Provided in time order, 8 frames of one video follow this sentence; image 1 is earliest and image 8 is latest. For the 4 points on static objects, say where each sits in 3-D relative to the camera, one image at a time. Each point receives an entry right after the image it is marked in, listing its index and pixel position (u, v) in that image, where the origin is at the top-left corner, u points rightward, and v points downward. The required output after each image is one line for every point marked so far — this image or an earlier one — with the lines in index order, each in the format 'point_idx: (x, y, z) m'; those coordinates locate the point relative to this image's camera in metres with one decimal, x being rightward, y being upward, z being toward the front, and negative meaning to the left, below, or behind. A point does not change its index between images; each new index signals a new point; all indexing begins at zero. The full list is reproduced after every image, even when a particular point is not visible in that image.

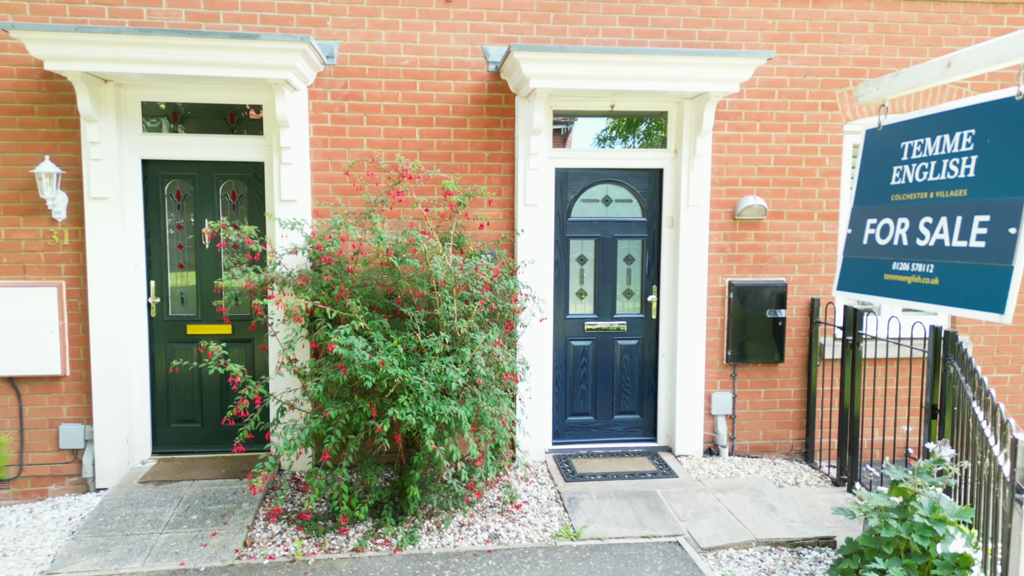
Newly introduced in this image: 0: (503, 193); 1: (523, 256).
0: (-0.1, +0.6, +4.4) m
1: (+0.1, +0.2, +4.3) m
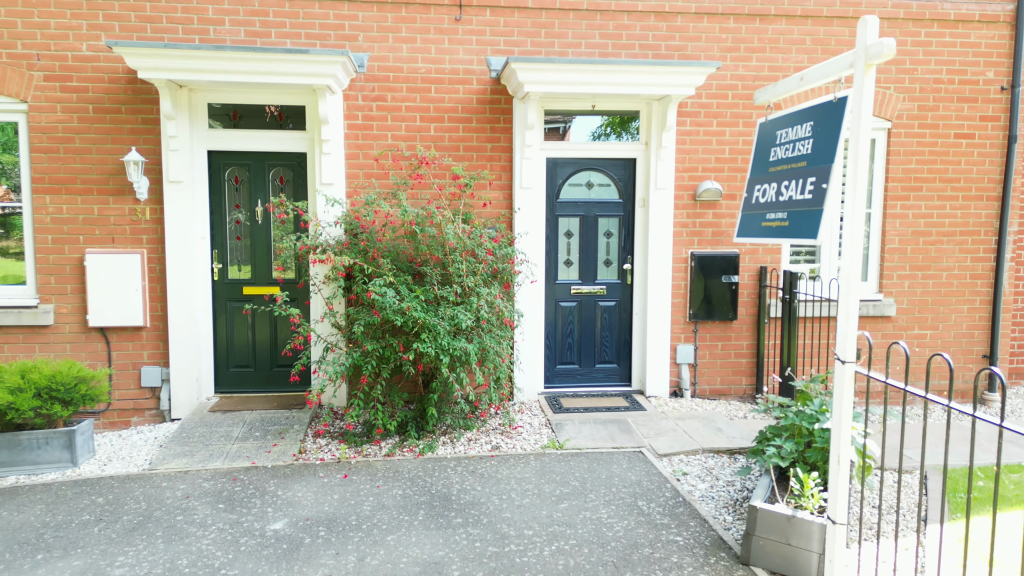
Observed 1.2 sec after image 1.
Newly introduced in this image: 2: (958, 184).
0: (-0.1, +0.8, +5.3) m
1: (+0.1, +0.4, +5.3) m
2: (+3.6, +0.9, +5.7) m
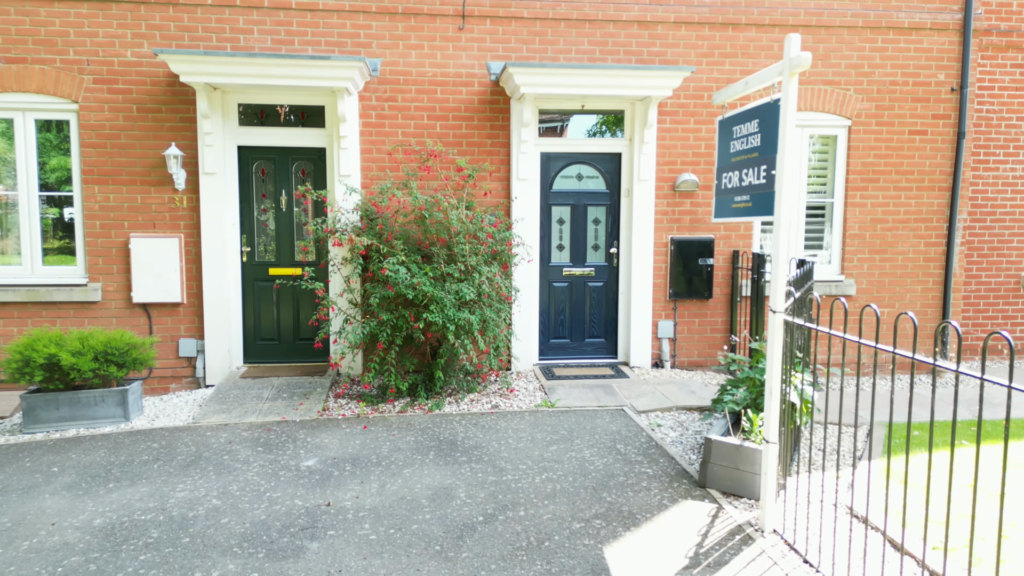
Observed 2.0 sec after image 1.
0: (-0.1, +1.0, +6.0) m
1: (0.0, +0.6, +5.9) m
2: (+3.6, +1.0, +6.3) m
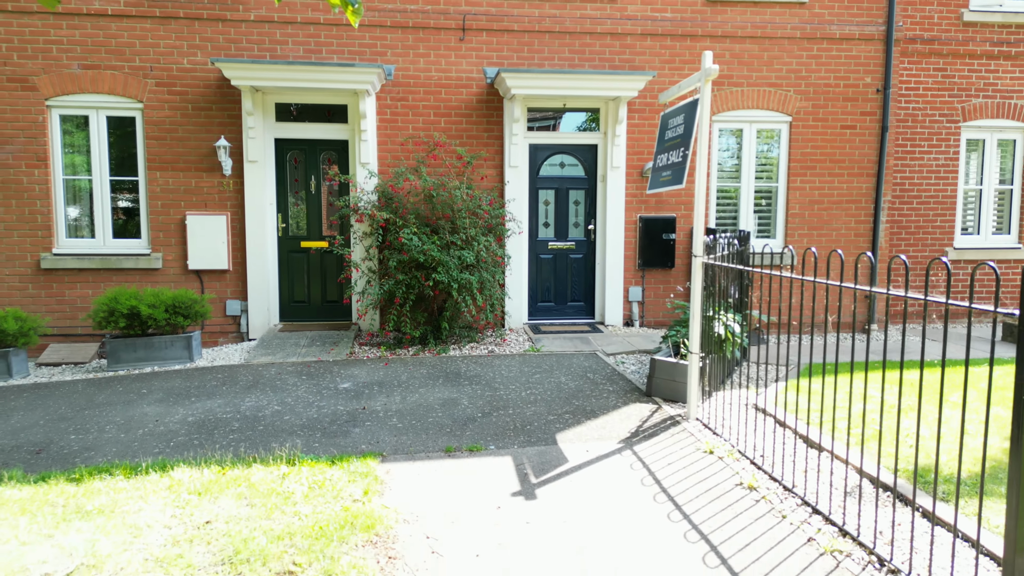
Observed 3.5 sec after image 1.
0: (-0.2, +1.3, +7.1) m
1: (0.0, +0.9, +7.0) m
2: (+3.5, +1.3, +7.5) m
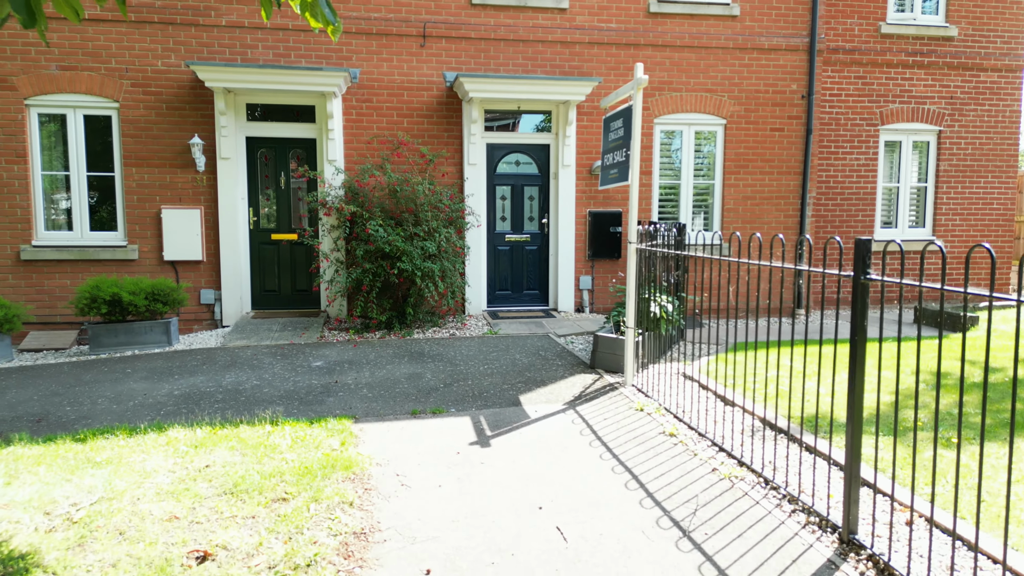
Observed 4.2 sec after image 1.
0: (-0.6, +1.4, +7.6) m
1: (-0.5, +1.0, +7.5) m
2: (+3.1, +1.5, +8.2) m
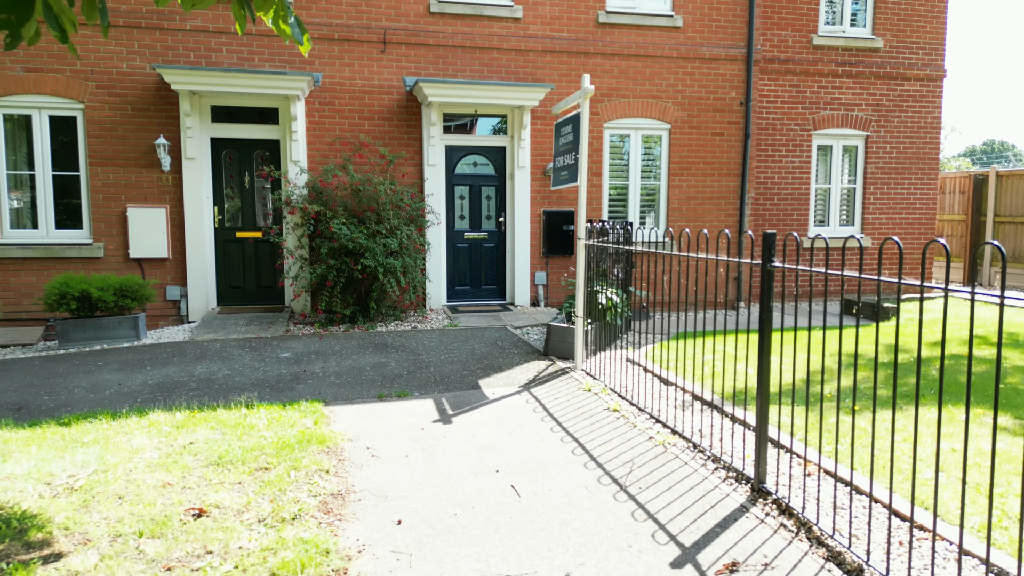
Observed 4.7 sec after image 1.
0: (-1.1, +1.5, +8.0) m
1: (-1.0, +1.1, +7.9) m
2: (+2.5, +1.5, +8.8) m
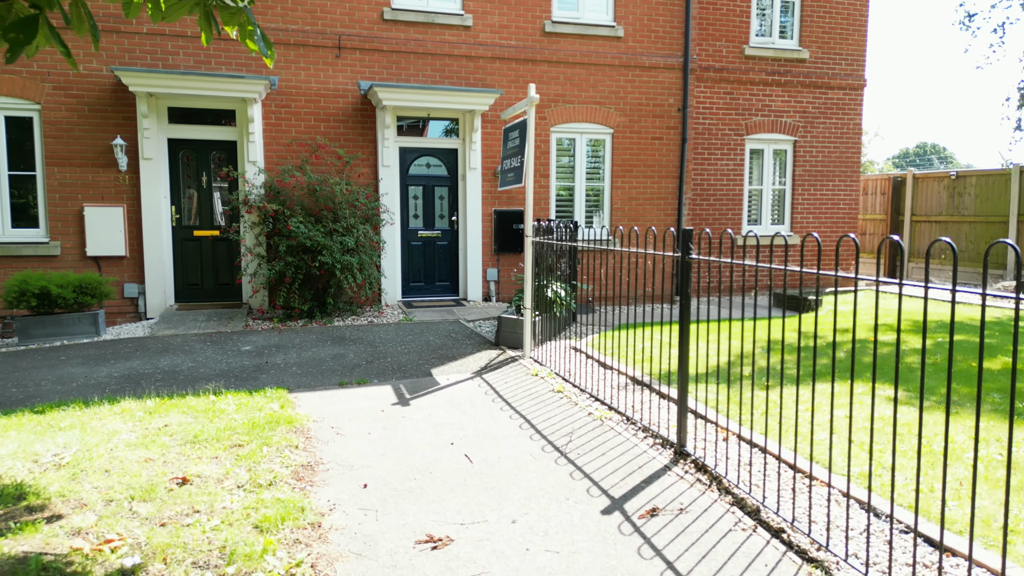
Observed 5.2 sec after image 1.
0: (-1.7, +1.5, +8.3) m
1: (-1.5, +1.1, +8.2) m
2: (+1.9, +1.6, +9.3) m
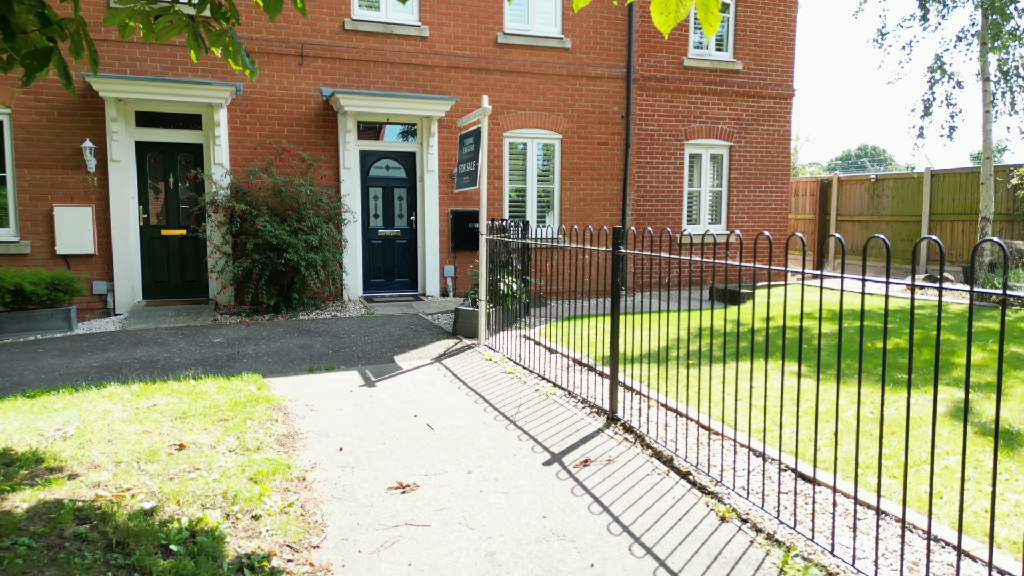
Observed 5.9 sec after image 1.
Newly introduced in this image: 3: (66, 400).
0: (-2.2, +1.6, +8.7) m
1: (-2.1, +1.2, +8.7) m
2: (+1.3, +1.7, +10.0) m
3: (-2.9, -0.7, +4.6) m
